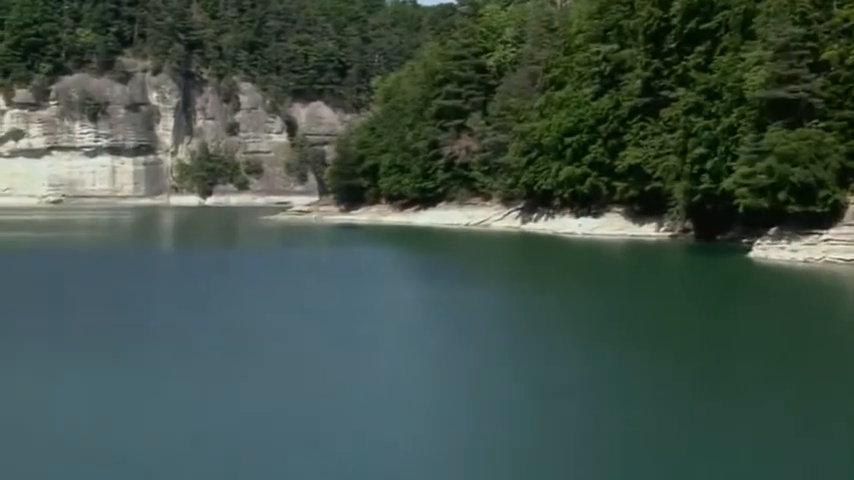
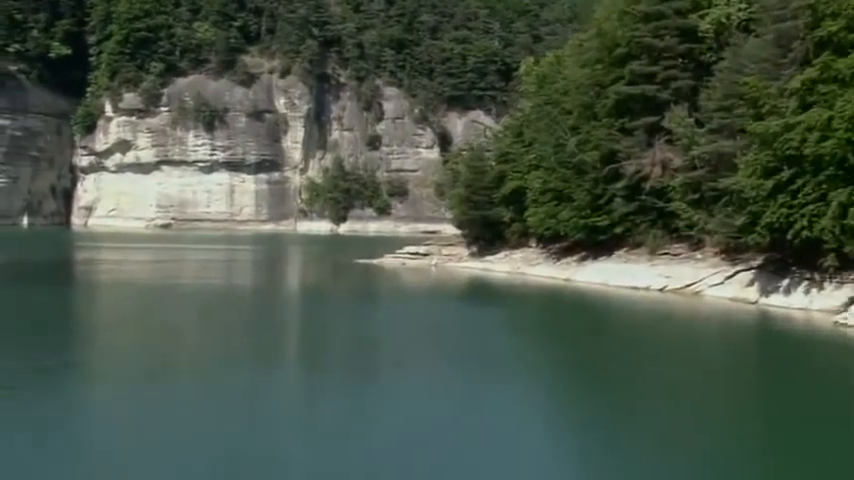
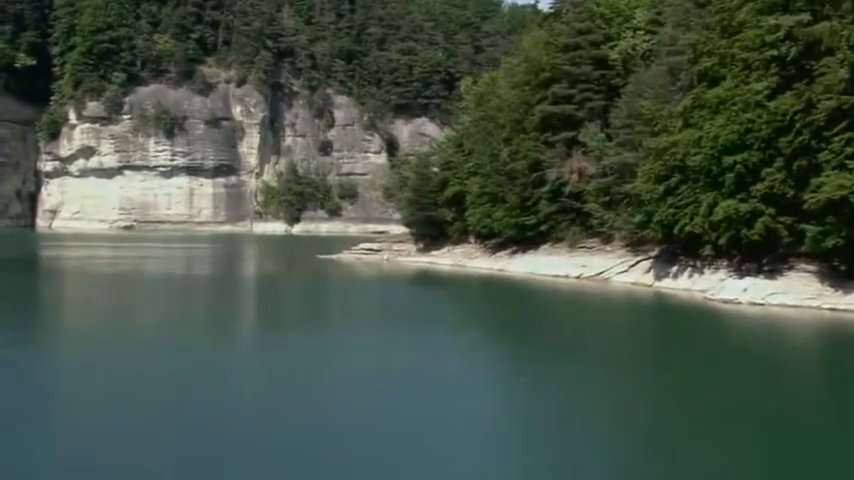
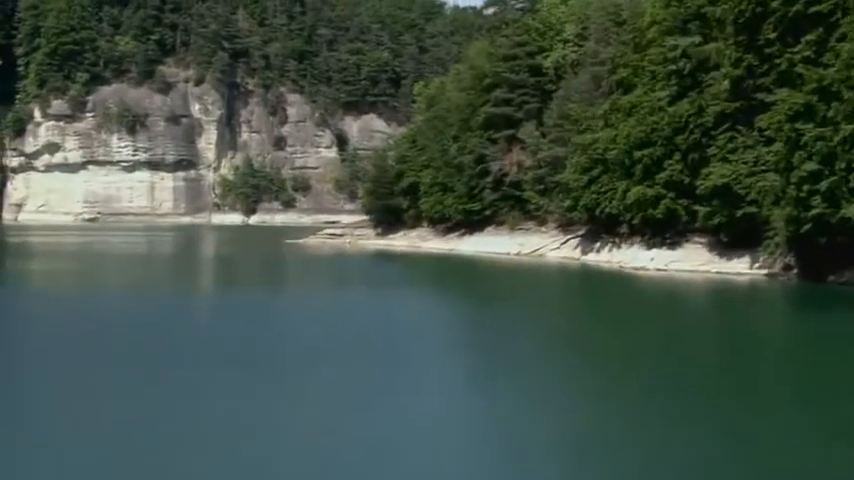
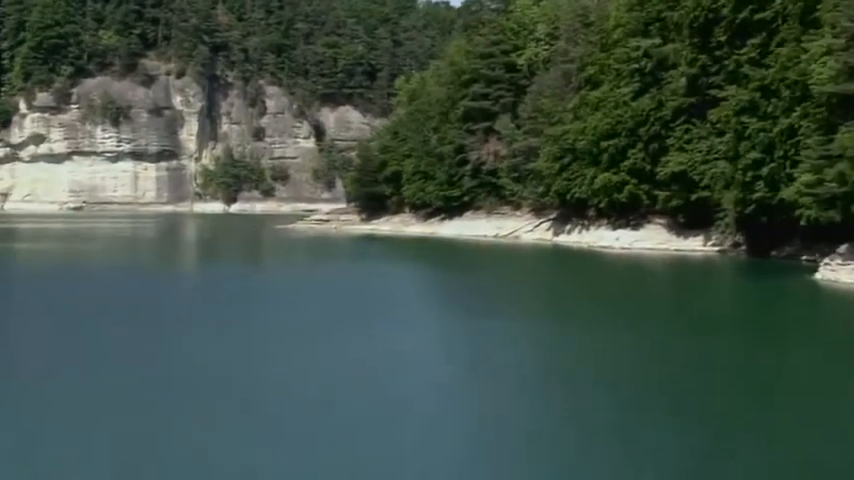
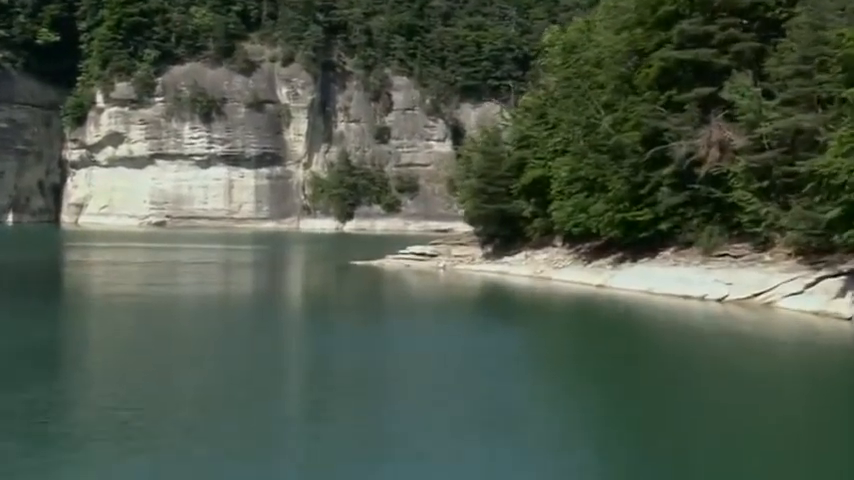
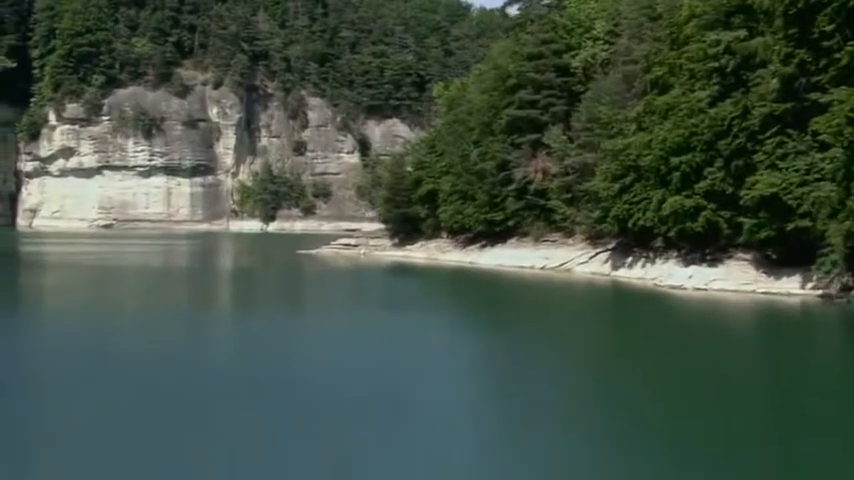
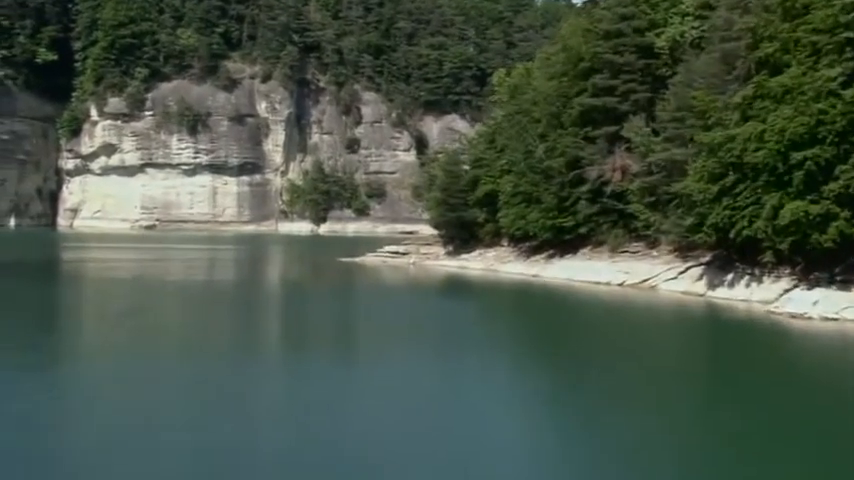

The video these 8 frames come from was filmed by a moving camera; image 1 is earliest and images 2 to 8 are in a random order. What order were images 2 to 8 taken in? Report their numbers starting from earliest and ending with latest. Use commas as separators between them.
5, 4, 7, 3, 8, 2, 6
